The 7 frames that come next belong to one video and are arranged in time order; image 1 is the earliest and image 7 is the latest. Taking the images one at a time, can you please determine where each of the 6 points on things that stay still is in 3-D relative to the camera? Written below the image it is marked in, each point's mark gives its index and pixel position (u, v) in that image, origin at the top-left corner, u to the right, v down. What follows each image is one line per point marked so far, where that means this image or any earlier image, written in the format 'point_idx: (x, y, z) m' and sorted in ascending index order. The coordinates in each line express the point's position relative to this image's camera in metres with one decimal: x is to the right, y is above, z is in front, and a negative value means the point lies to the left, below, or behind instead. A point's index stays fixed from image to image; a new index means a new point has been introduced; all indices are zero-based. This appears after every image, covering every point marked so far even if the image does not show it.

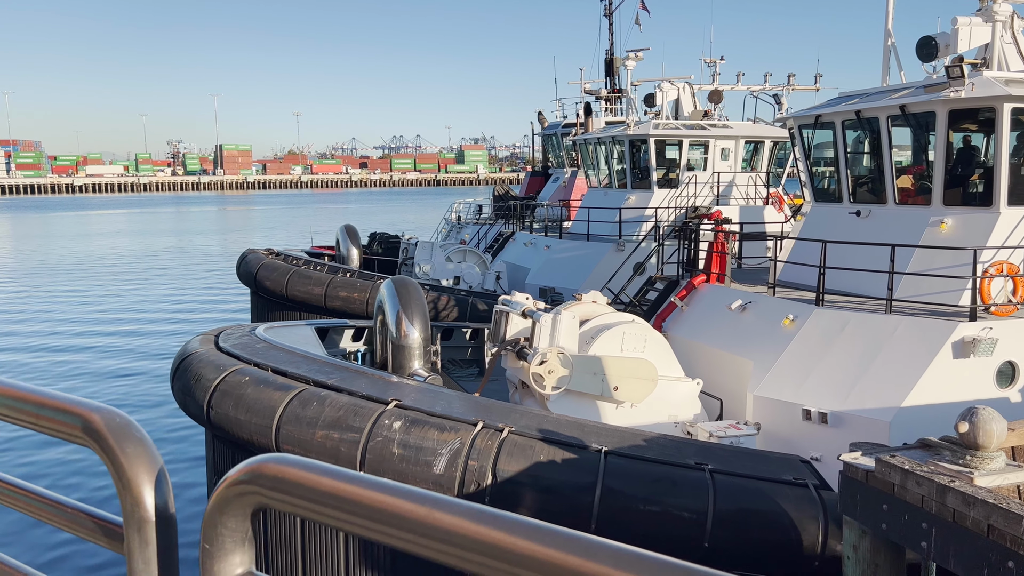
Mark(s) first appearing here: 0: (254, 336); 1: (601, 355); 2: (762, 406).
0: (-2.2, -0.4, +6.8) m
1: (+0.8, -0.6, +7.0) m
2: (+2.2, -1.1, +7.0) m
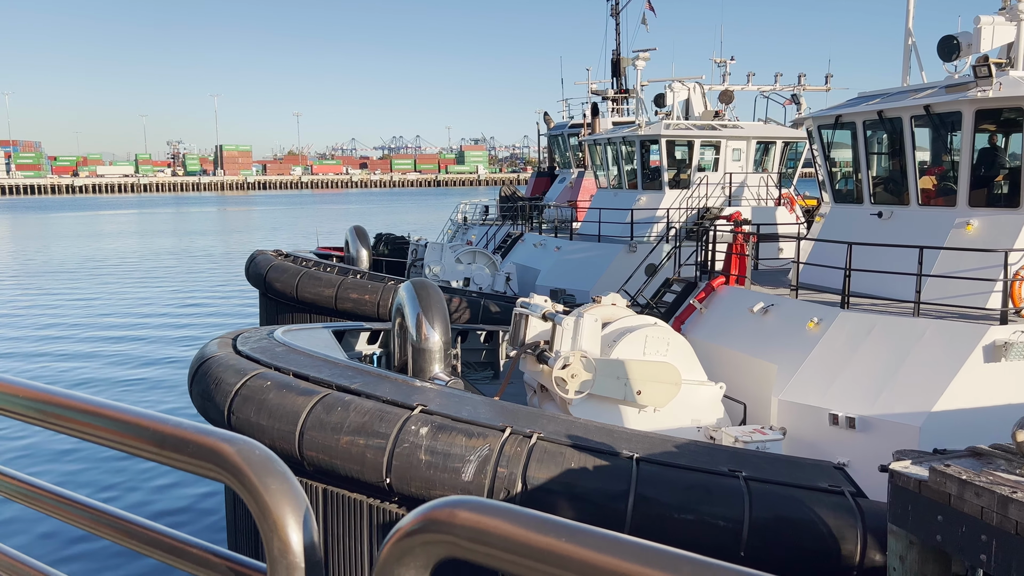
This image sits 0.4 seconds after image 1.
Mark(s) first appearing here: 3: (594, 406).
0: (-2.0, -0.4, +6.7) m
1: (+1.0, -0.6, +6.9) m
2: (+2.4, -1.1, +6.9) m
3: (+0.7, -1.1, +7.0) m
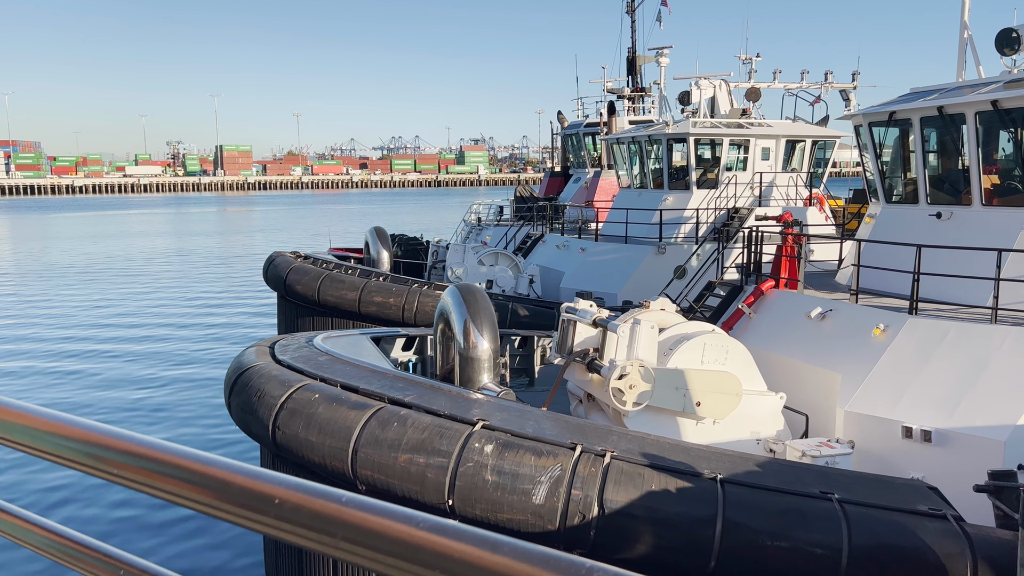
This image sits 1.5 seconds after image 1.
0: (-1.6, -0.5, +6.3) m
1: (+1.4, -0.7, +6.5) m
2: (+2.8, -1.1, +6.5) m
3: (+1.2, -1.1, +6.6) m
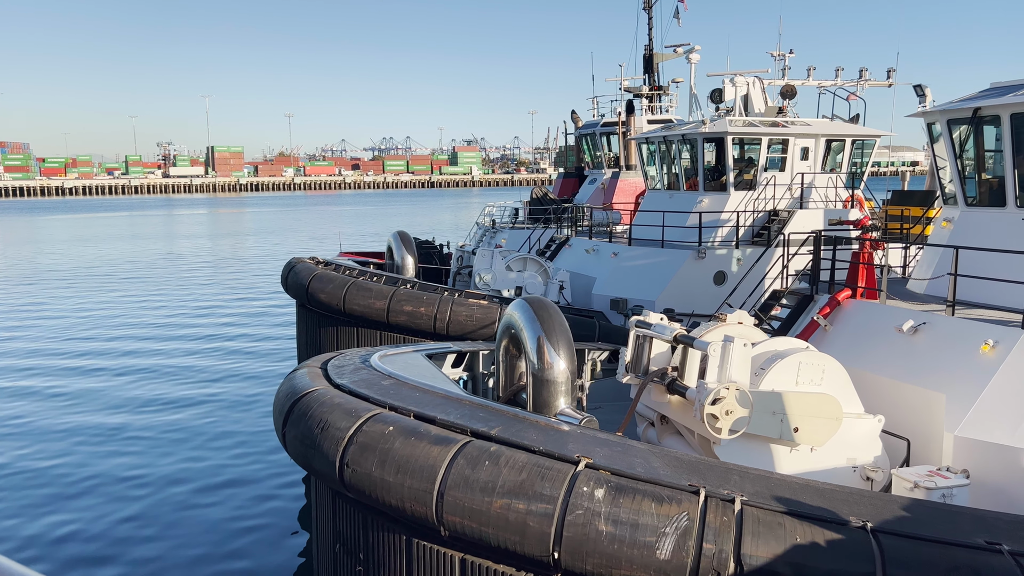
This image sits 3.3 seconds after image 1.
0: (-1.0, -0.6, +5.7) m
1: (+2.0, -0.8, +5.9) m
2: (+3.4, -1.2, +5.9) m
3: (+1.8, -1.2, +6.0) m
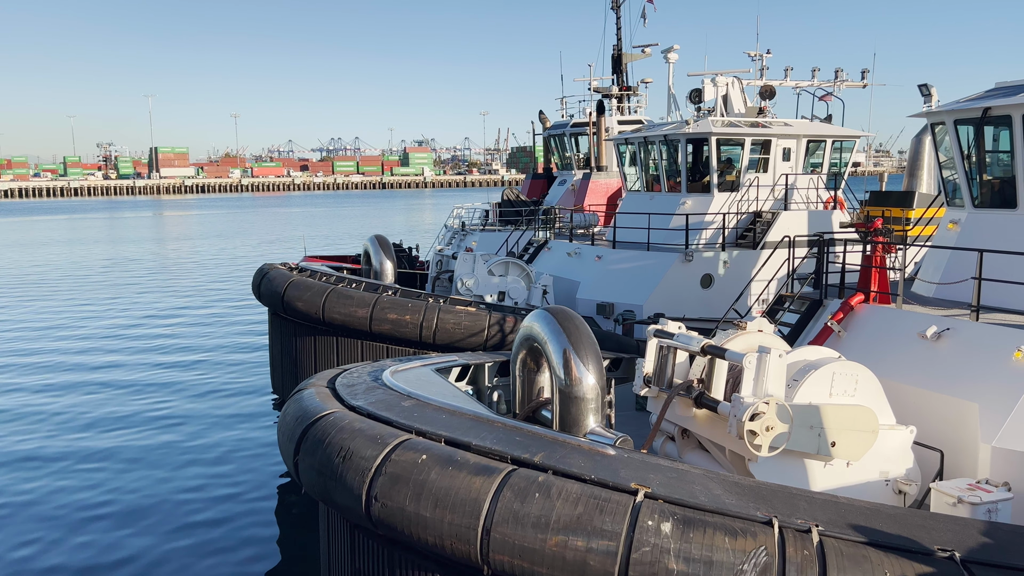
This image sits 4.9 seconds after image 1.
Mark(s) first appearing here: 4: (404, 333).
0: (-0.8, -0.7, +5.2) m
1: (+2.2, -0.8, +5.6) m
2: (+3.6, -1.3, +5.7) m
3: (+1.9, -1.3, +5.7) m
4: (-1.5, -0.6, +10.7) m
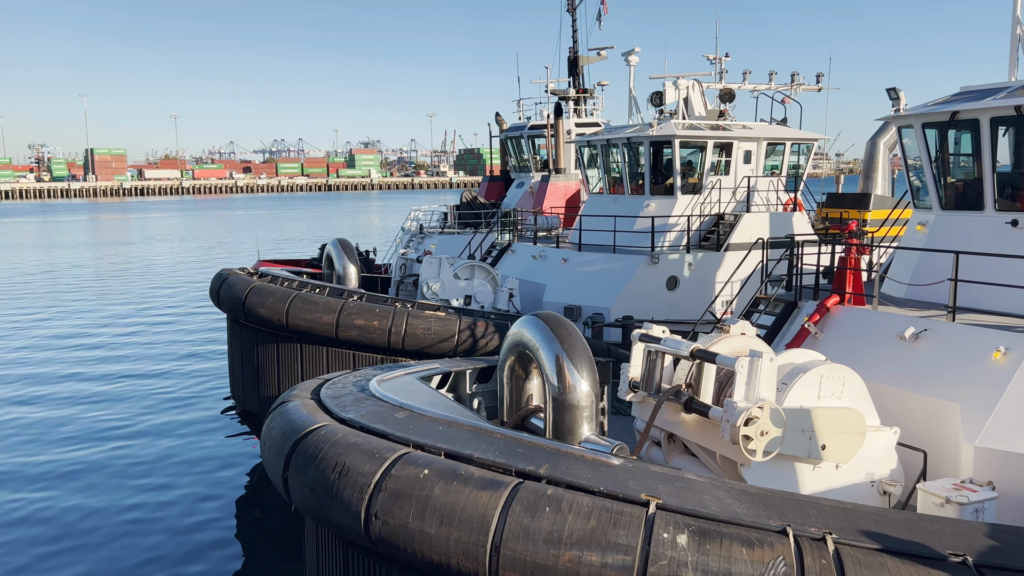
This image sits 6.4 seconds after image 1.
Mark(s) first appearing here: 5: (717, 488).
0: (-0.9, -0.7, +5.1) m
1: (+2.1, -0.8, +5.6) m
2: (+3.5, -1.3, +5.8) m
3: (+1.8, -1.3, +5.7) m
4: (-1.8, -0.7, +10.5) m
5: (+1.1, -1.1, +4.1) m
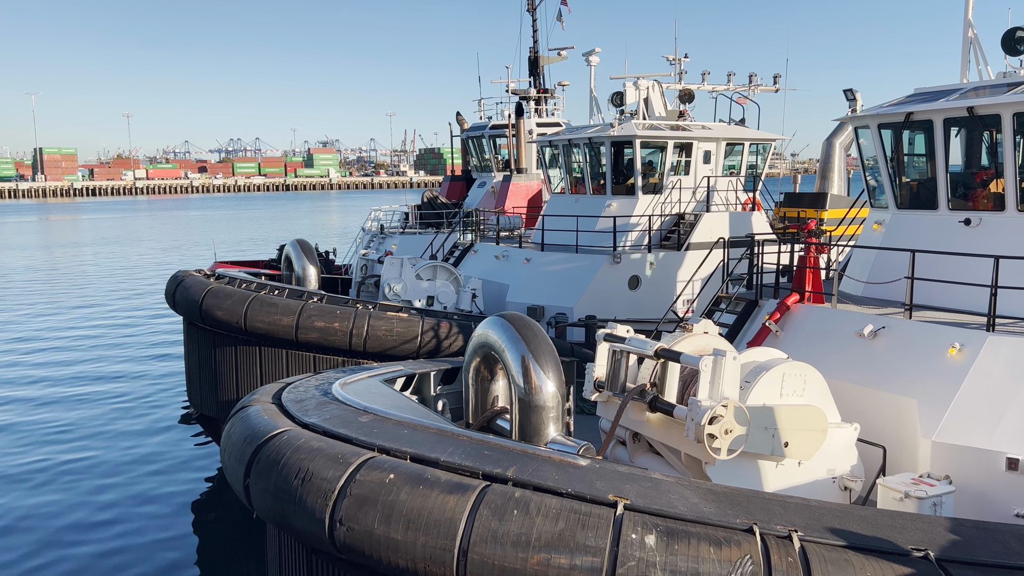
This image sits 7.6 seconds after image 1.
0: (-1.1, -0.7, +5.0) m
1: (+1.9, -0.8, +5.6) m
2: (+3.3, -1.3, +5.9) m
3: (+1.6, -1.3, +5.7) m
4: (-2.3, -0.7, +10.3) m
5: (+0.9, -1.1, +4.1) m
